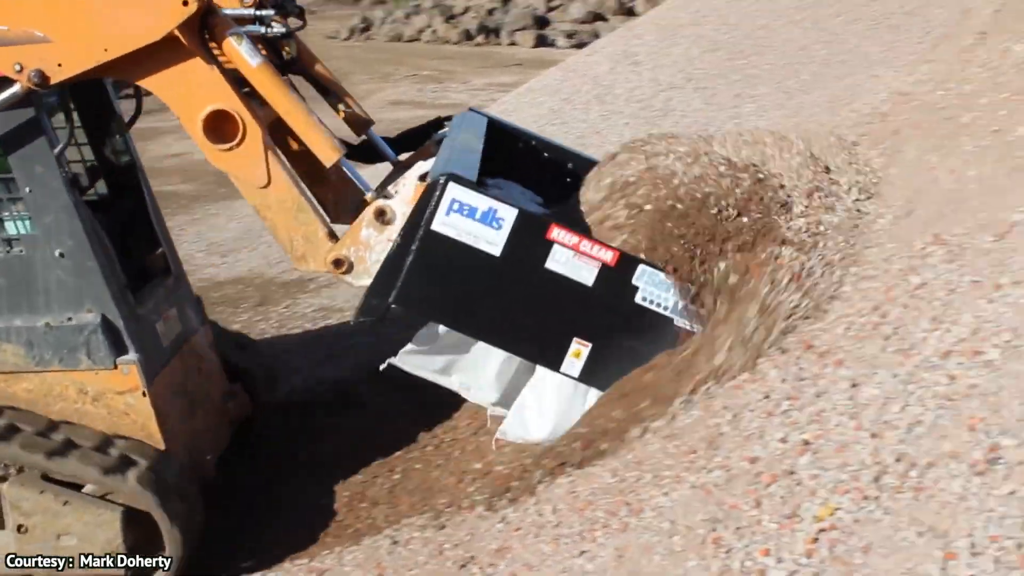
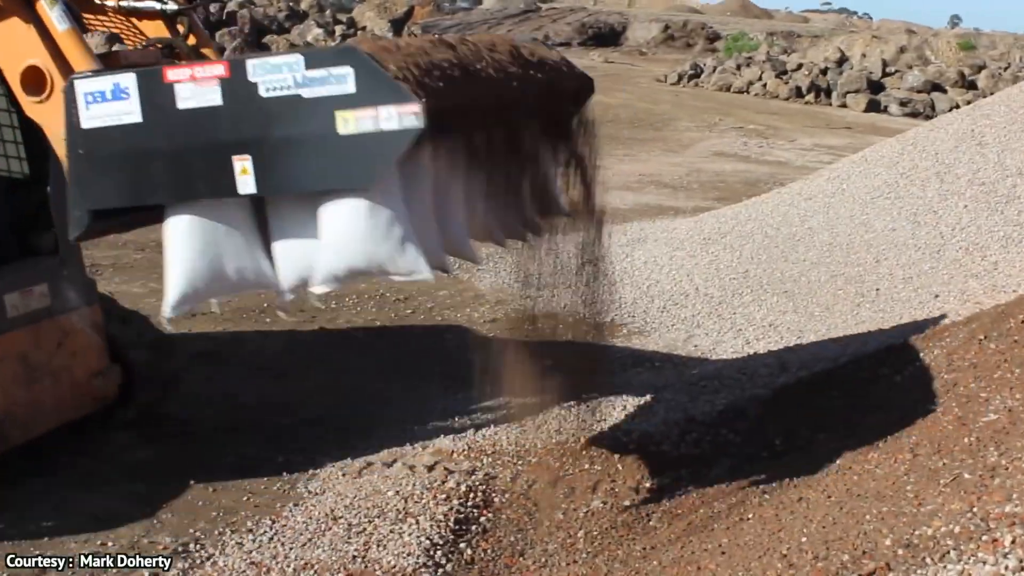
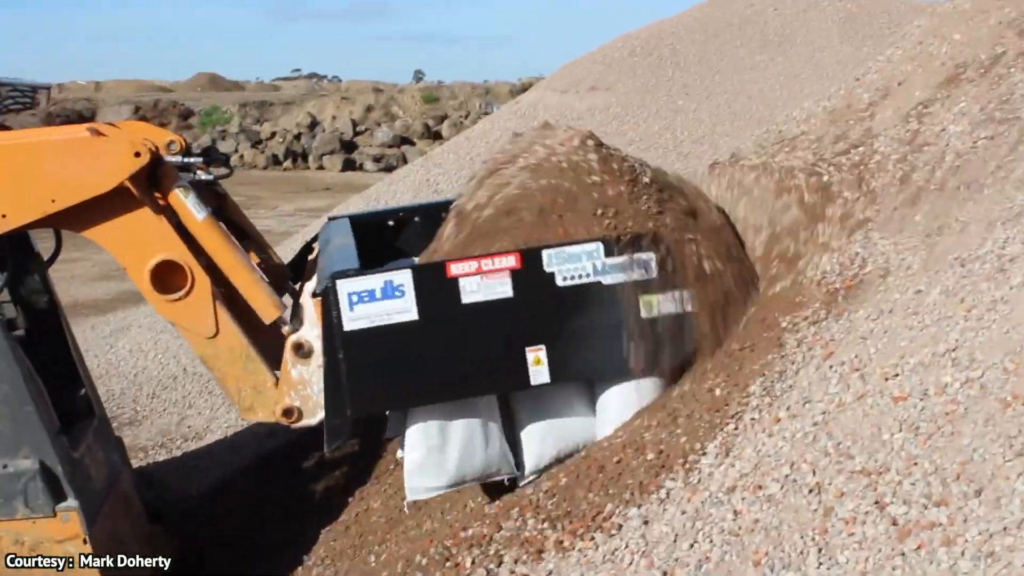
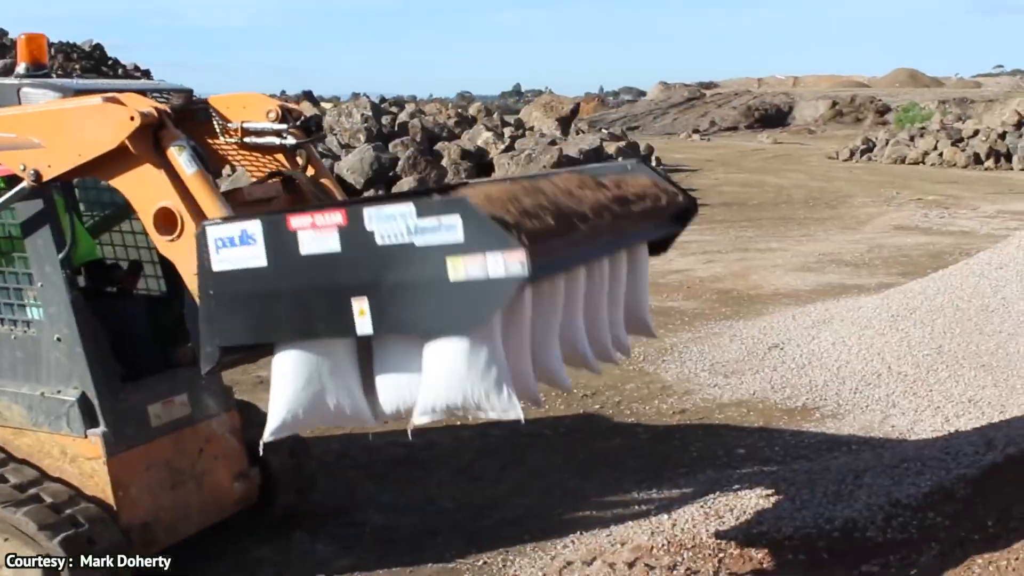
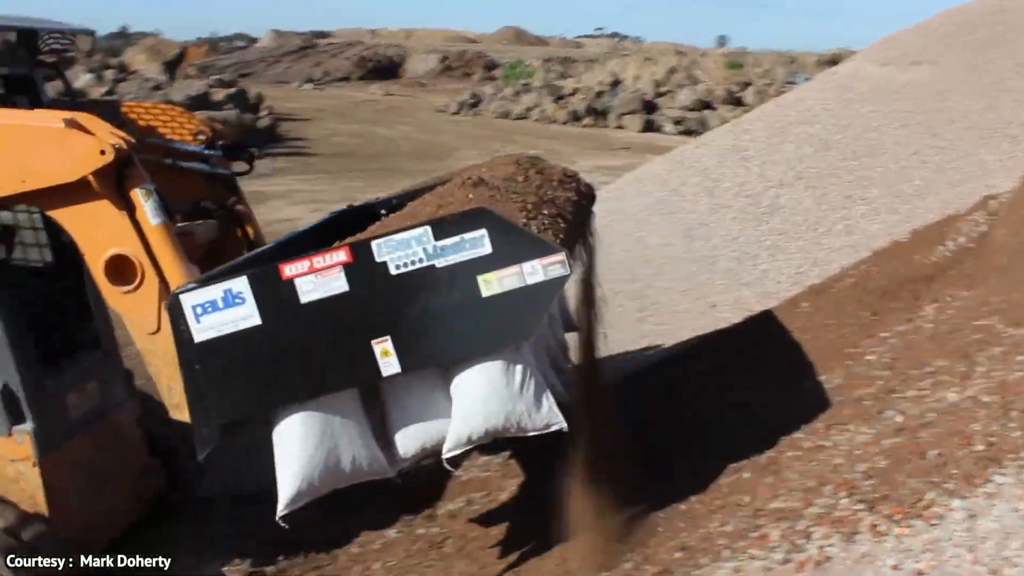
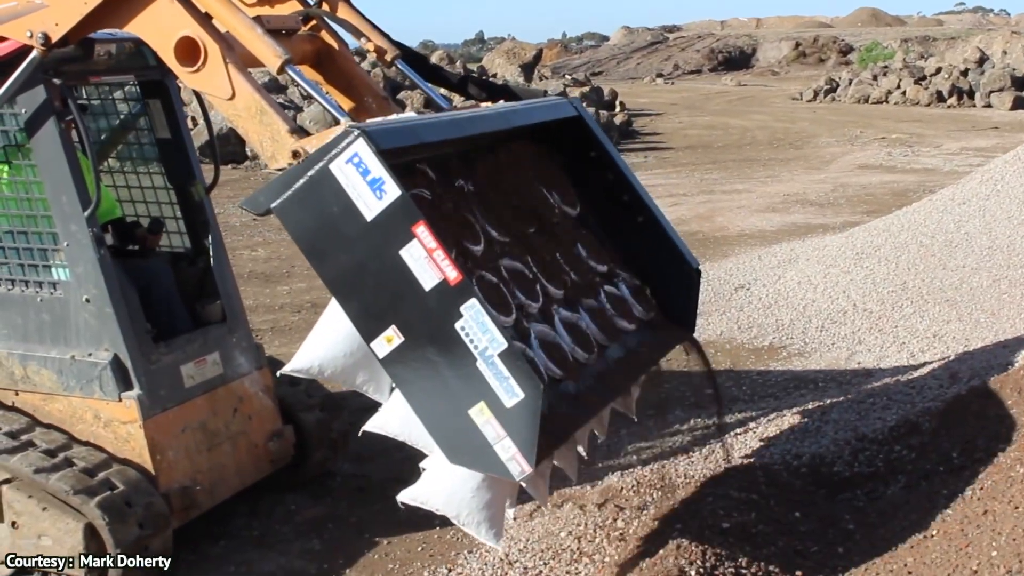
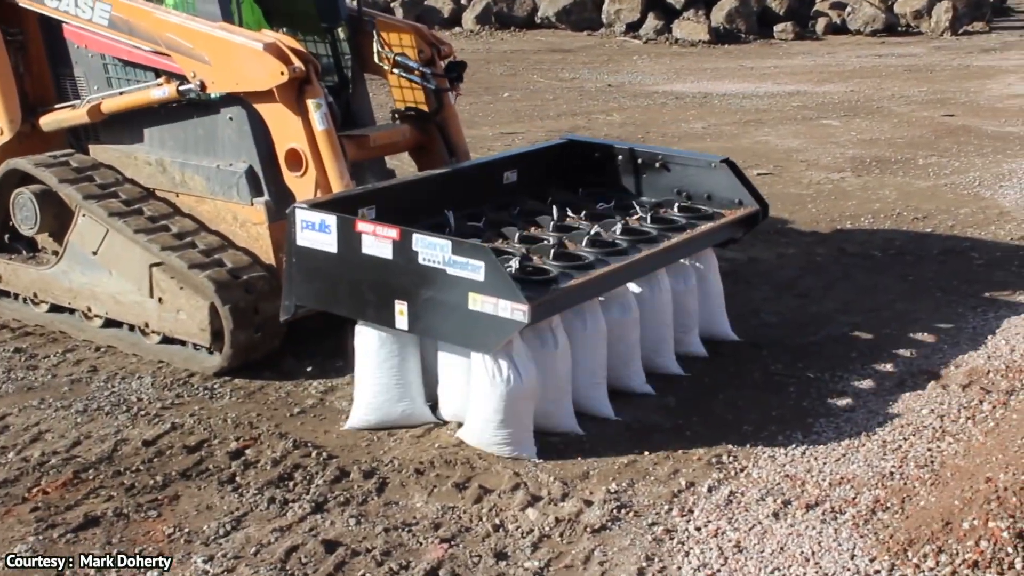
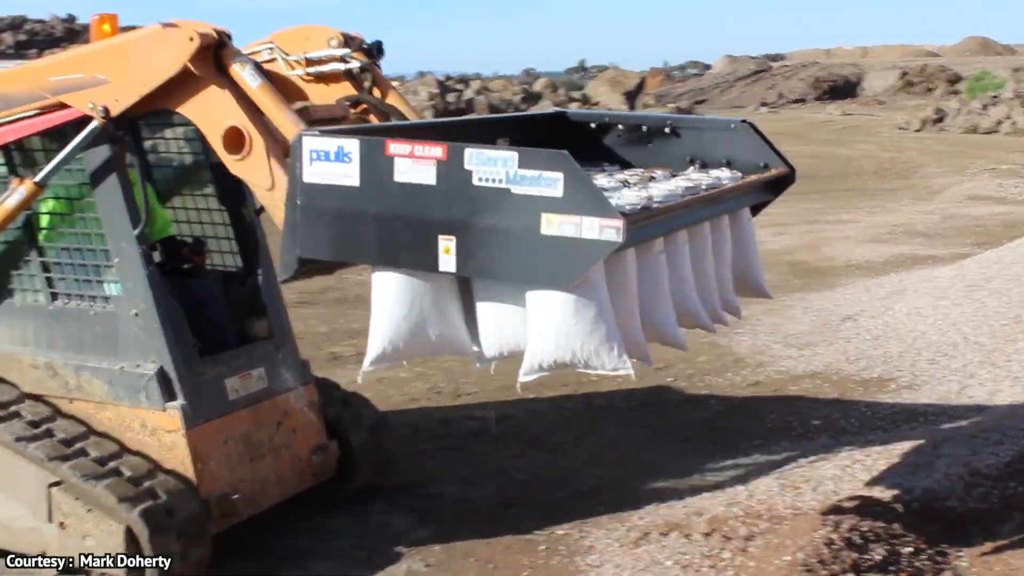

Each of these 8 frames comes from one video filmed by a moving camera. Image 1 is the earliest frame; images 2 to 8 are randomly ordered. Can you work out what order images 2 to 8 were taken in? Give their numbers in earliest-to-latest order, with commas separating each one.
3, 5, 2, 4, 6, 8, 7
